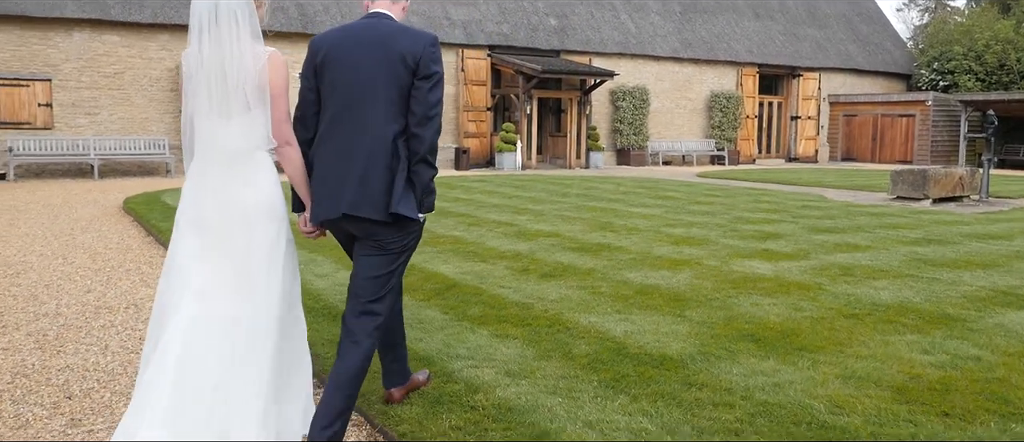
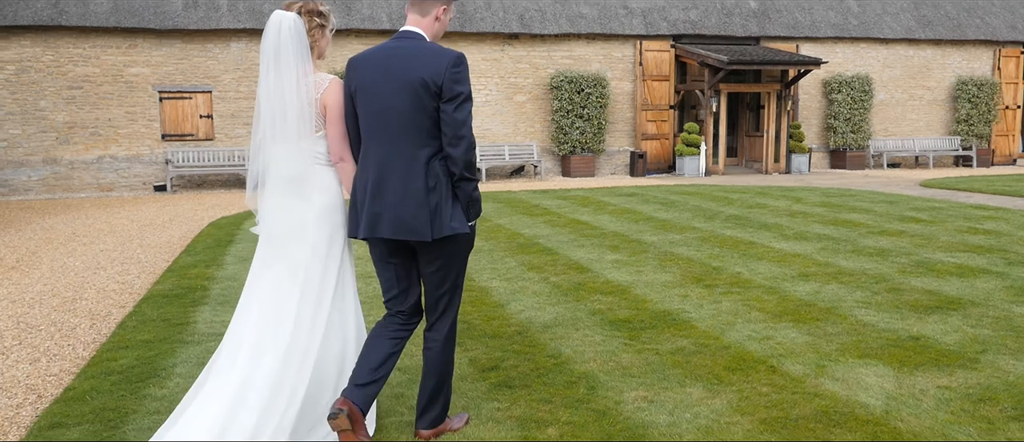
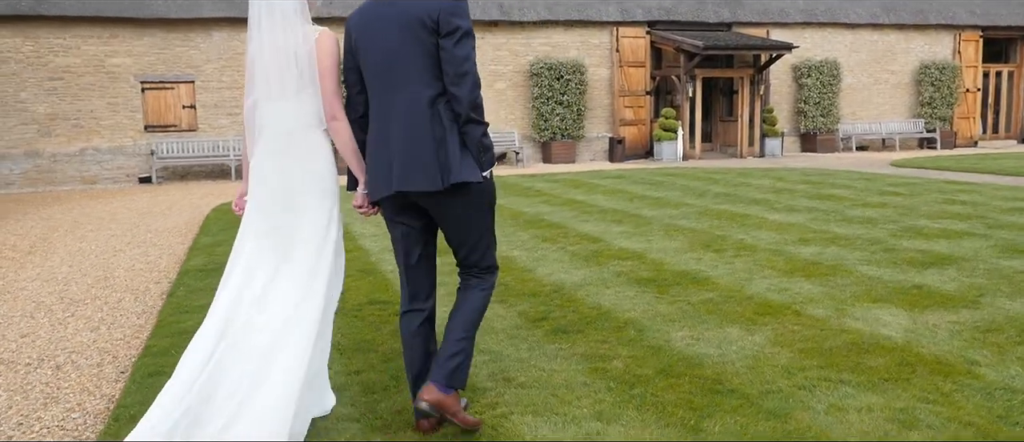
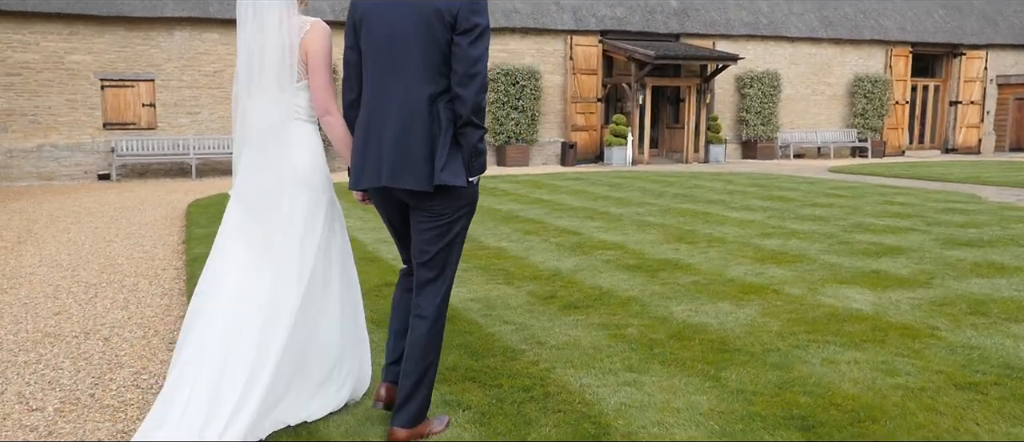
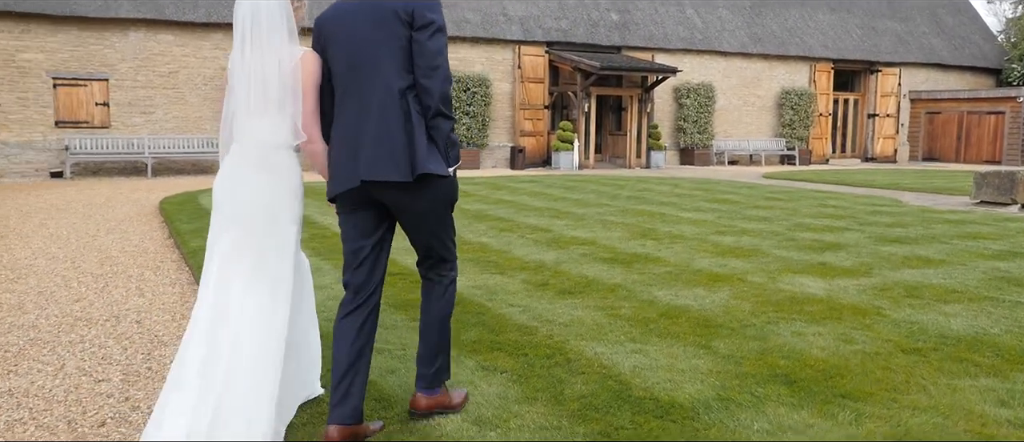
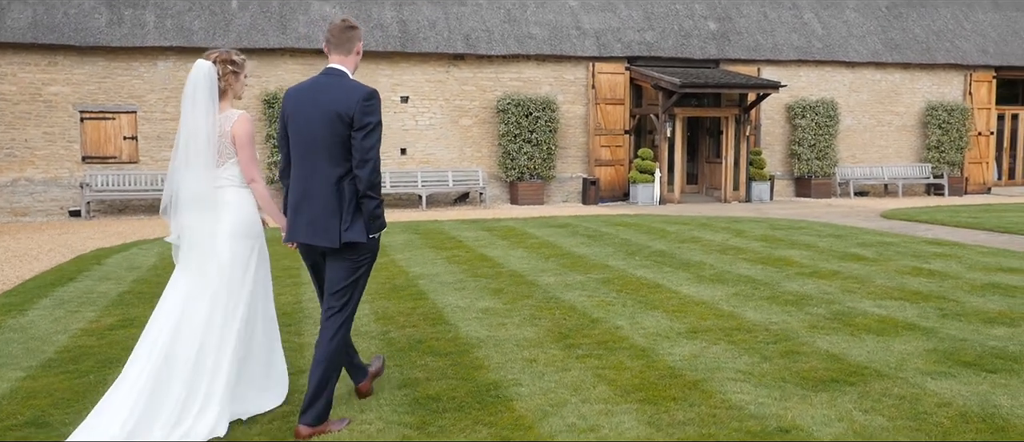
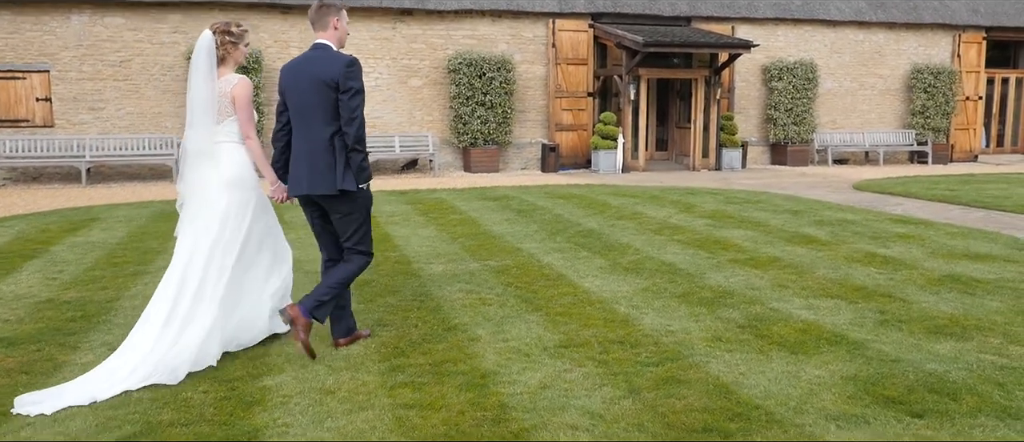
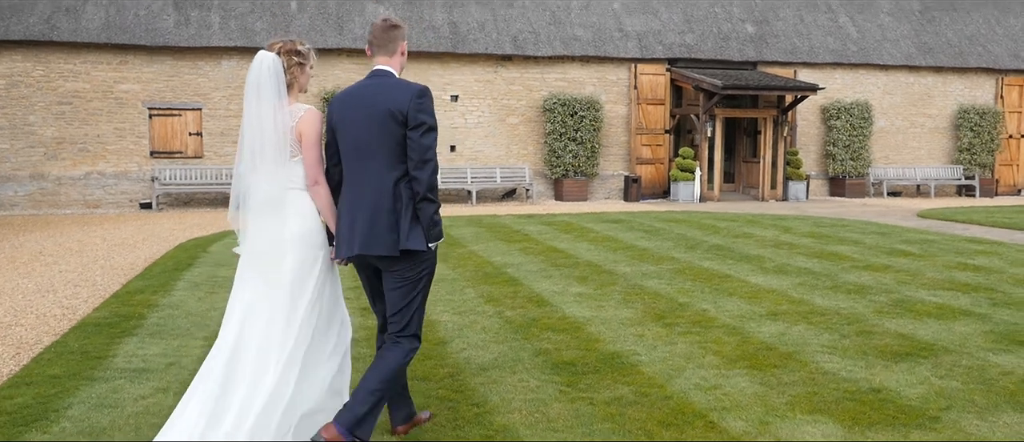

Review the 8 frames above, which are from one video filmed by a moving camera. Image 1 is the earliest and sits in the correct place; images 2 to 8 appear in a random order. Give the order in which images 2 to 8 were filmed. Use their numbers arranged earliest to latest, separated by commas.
5, 4, 3, 2, 8, 6, 7
